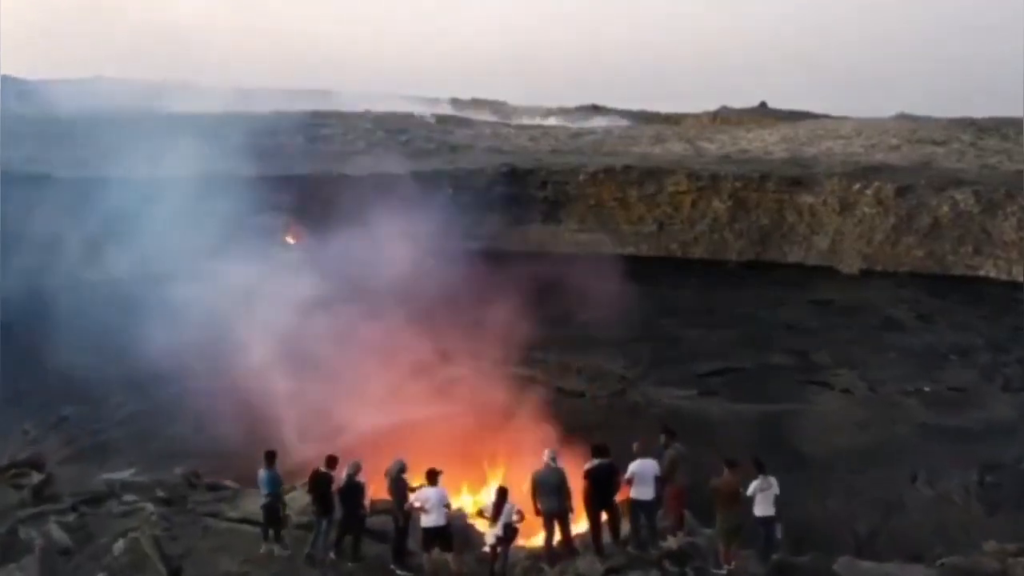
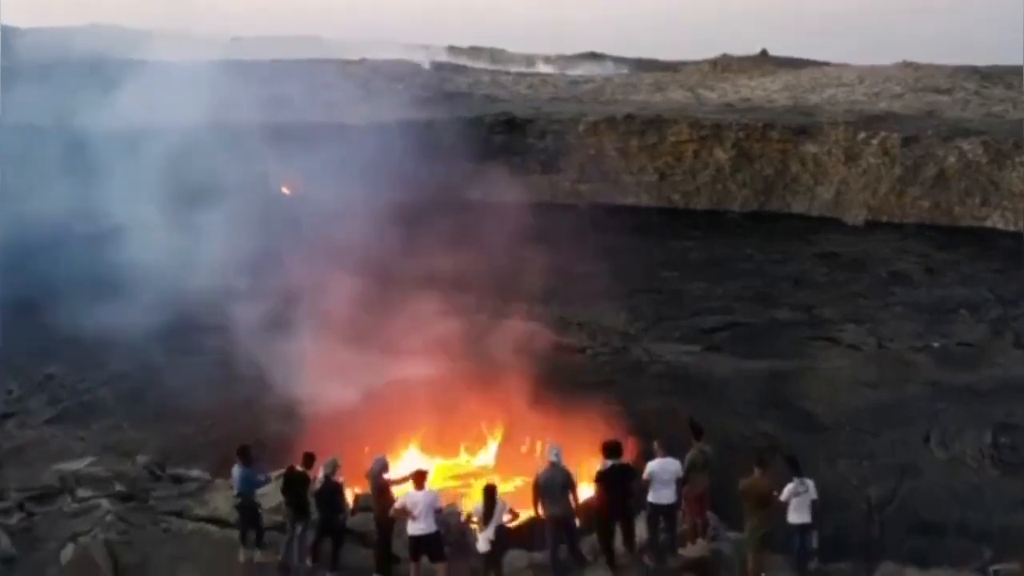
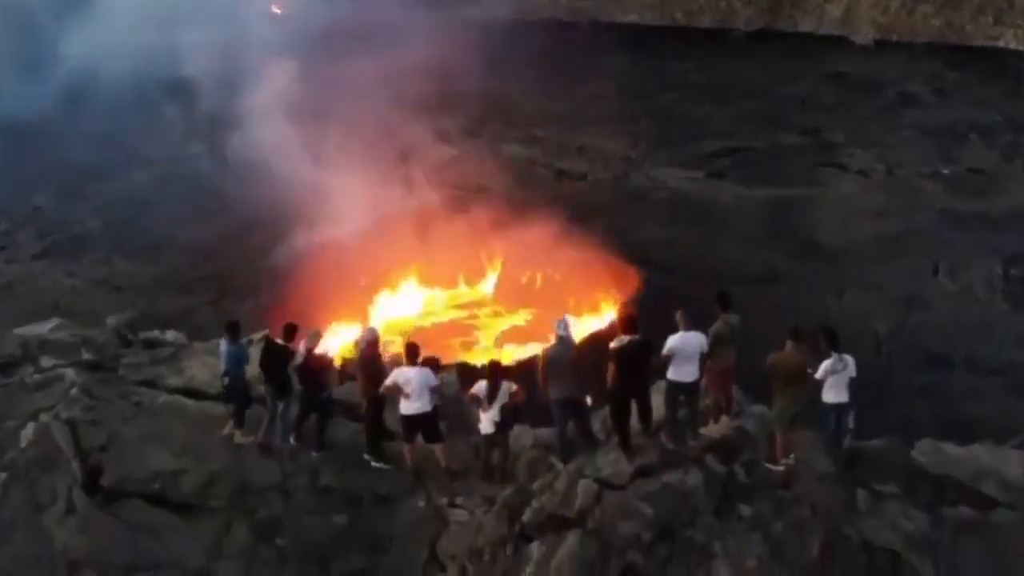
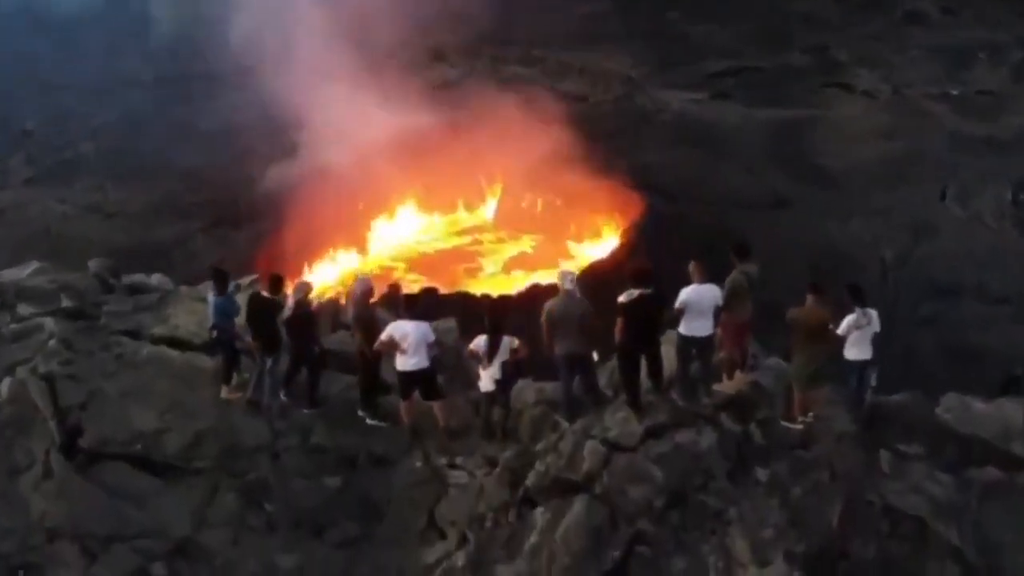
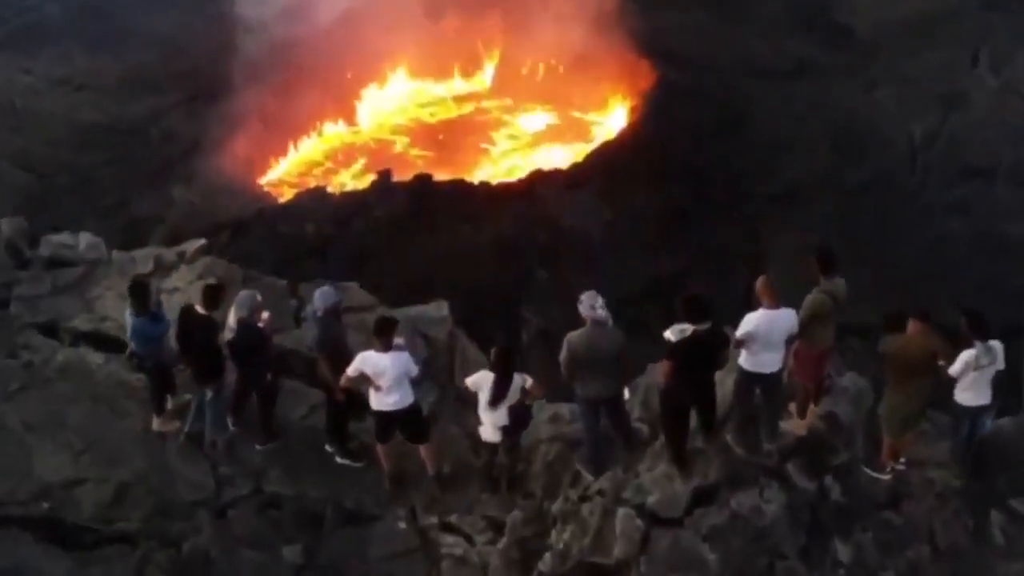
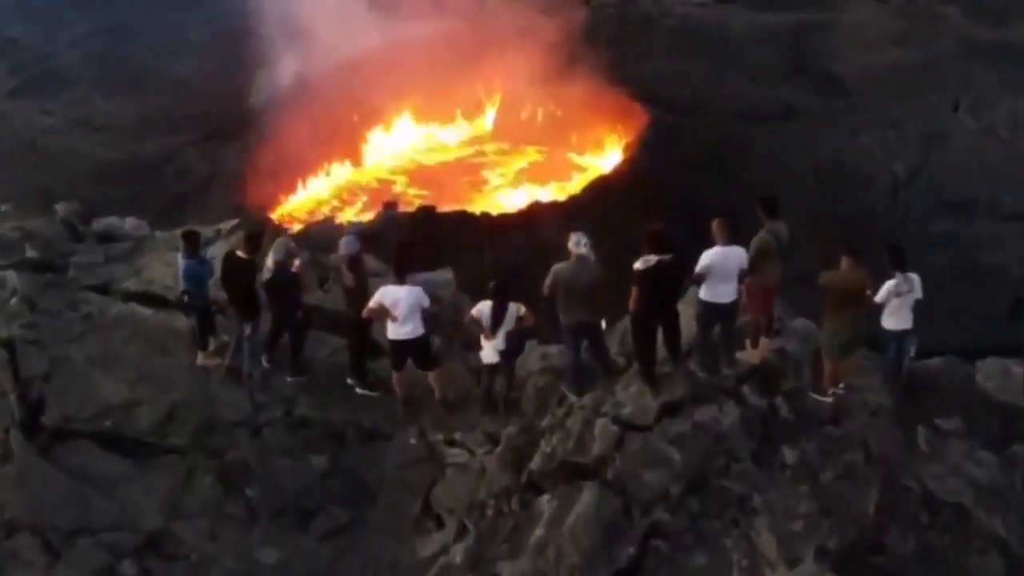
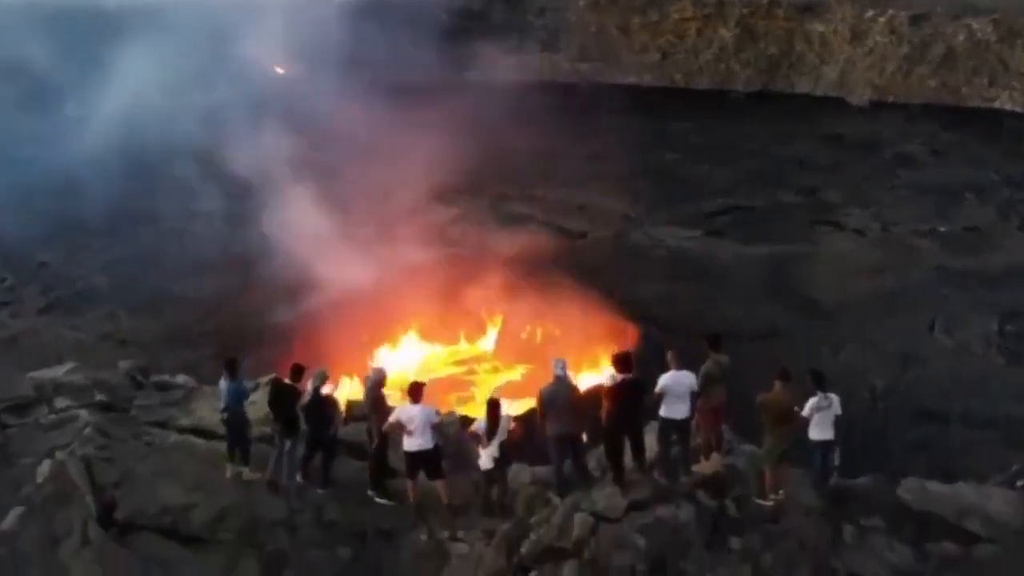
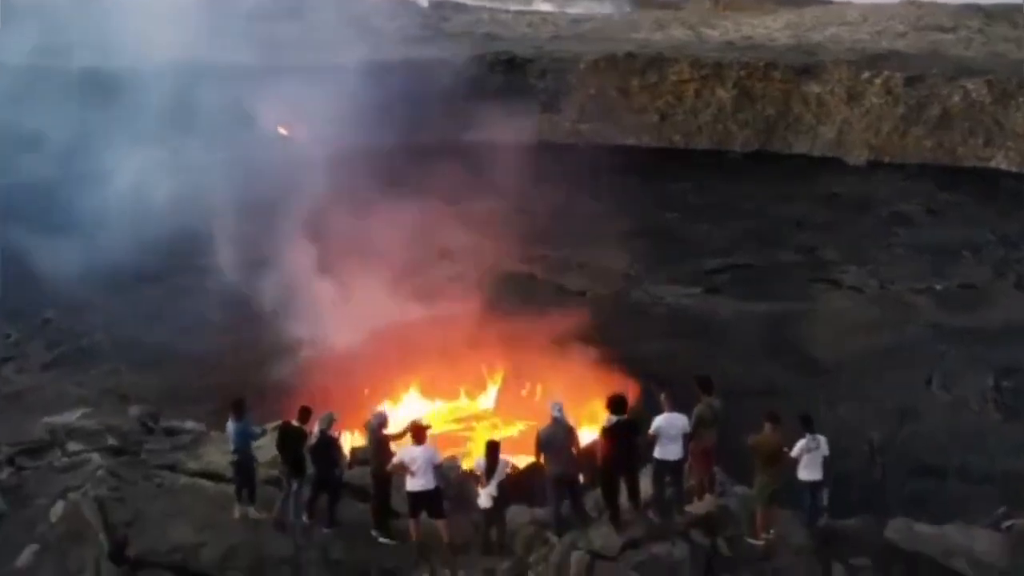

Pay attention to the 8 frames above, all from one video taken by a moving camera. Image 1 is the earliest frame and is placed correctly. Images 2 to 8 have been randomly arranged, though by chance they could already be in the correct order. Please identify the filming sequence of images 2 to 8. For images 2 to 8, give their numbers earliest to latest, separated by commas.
2, 8, 7, 3, 4, 6, 5
